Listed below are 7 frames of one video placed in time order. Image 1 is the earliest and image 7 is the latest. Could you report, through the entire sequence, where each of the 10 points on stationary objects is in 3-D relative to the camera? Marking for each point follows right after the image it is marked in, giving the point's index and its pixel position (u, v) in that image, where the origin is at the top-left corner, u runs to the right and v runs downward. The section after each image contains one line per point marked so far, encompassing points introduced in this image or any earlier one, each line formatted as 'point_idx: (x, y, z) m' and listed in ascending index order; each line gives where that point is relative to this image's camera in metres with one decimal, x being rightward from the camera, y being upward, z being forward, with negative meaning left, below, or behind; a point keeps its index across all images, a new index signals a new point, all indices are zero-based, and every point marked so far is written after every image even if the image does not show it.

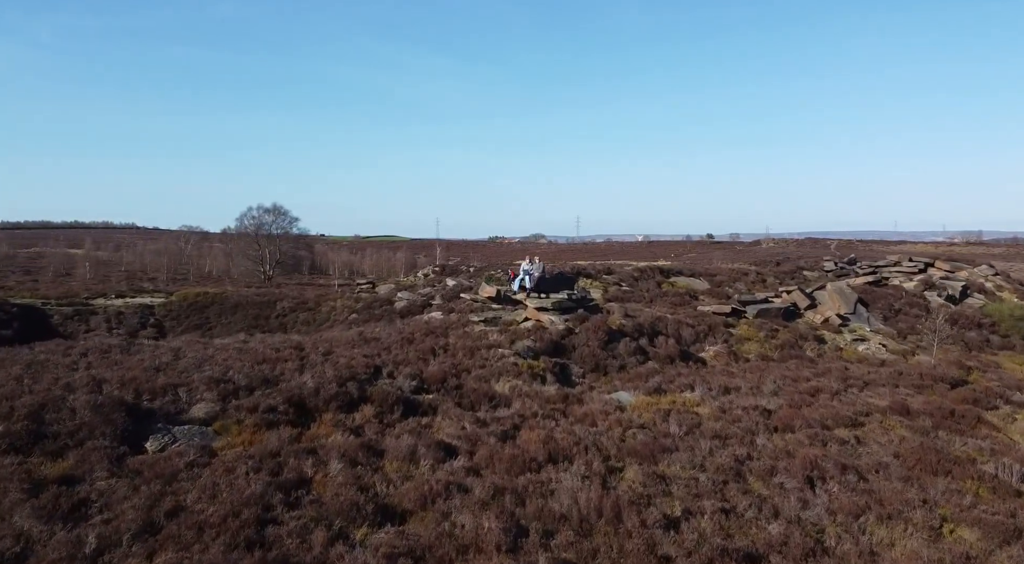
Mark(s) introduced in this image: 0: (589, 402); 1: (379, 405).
0: (+1.8, -2.9, +19.2) m
1: (-2.9, -2.6, +17.1) m
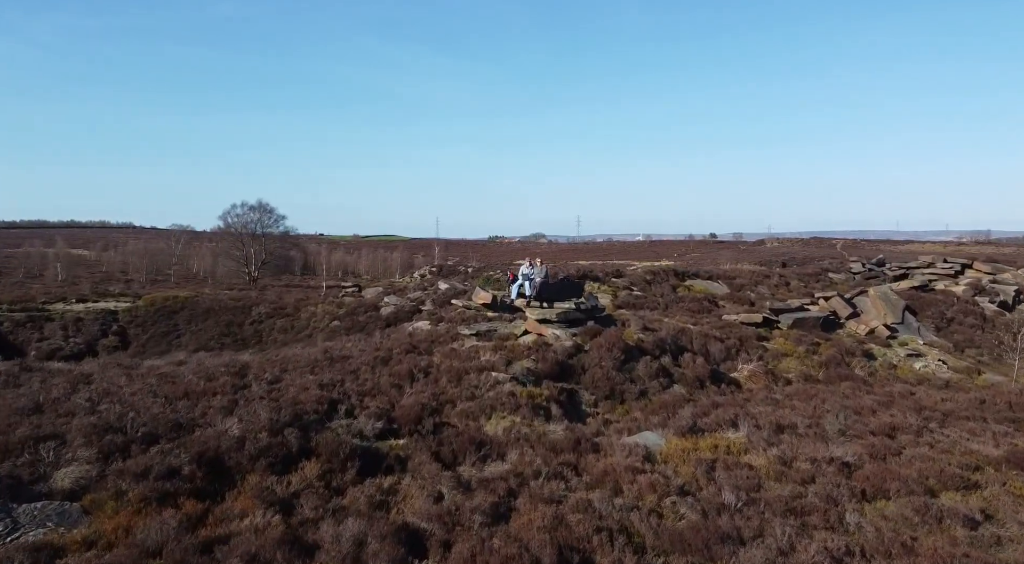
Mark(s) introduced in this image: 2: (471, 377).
0: (+1.8, -3.1, +14.8) m
1: (-2.9, -2.8, +12.7) m
2: (-1.0, -2.3, +19.2) m
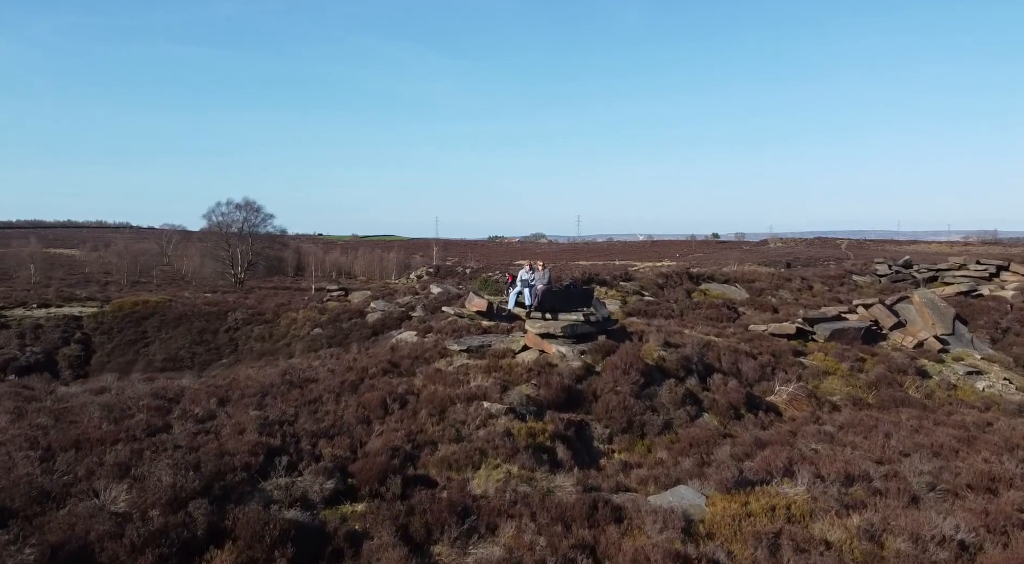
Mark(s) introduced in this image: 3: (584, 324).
0: (+1.7, -3.2, +11.2) m
1: (-3.0, -3.0, +9.1) m
2: (-1.1, -2.5, +15.6) m
3: (+1.8, -1.0, +19.8) m
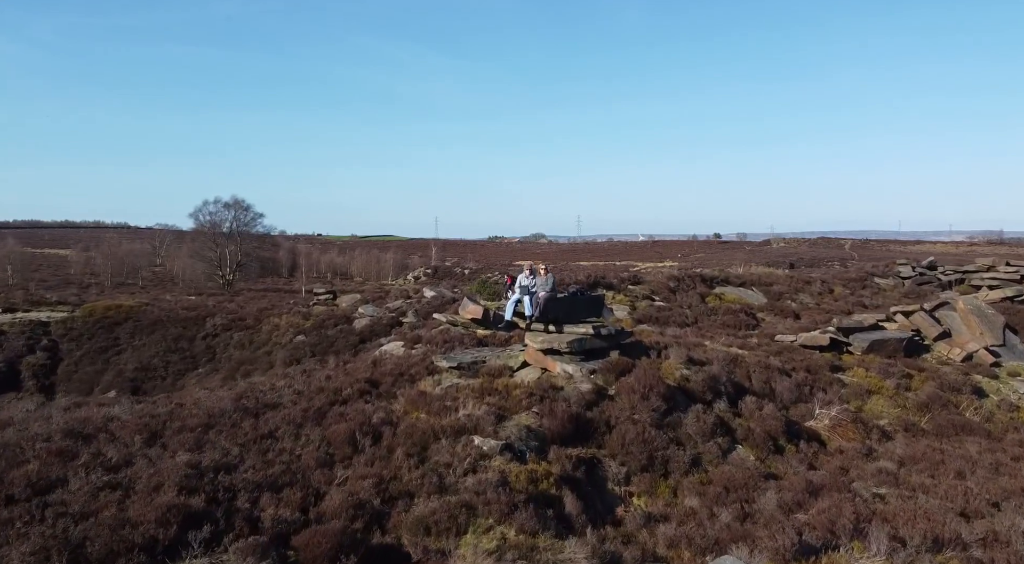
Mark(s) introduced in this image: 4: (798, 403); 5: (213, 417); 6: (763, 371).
0: (+1.6, -3.4, +8.3) m
1: (-3.1, -3.1, +6.2) m
2: (-1.1, -2.6, +12.8) m
3: (+1.7, -1.2, +16.9) m
4: (+6.3, -2.7, +17.7) m
5: (-5.2, -2.4, +14.0) m
6: (+5.9, -2.1, +18.8) m
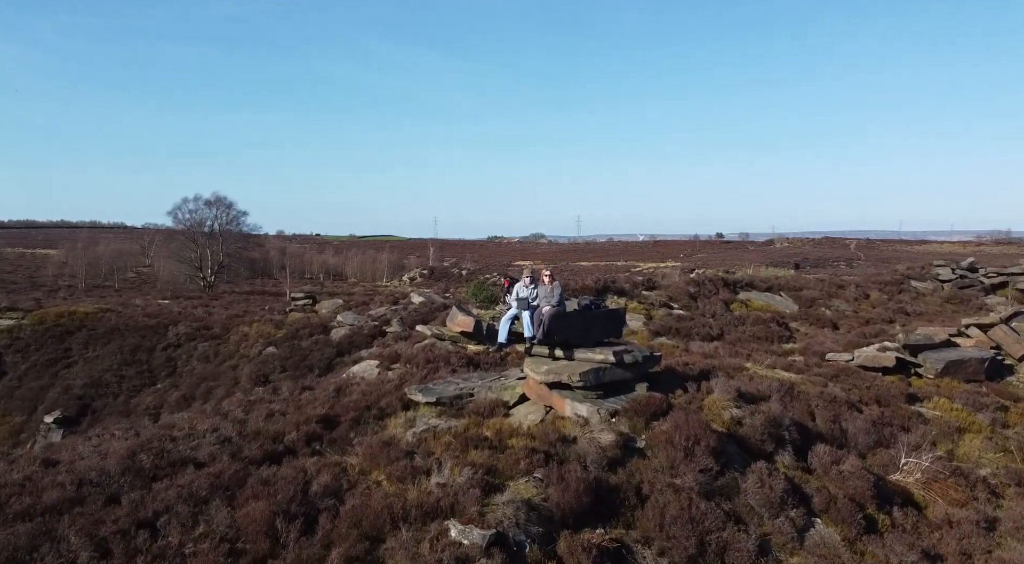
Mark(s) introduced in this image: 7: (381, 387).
0: (+1.6, -3.6, +4.3) m
1: (-3.1, -3.3, +2.2) m
2: (-1.2, -2.8, +8.7) m
3: (+1.7, -1.4, +12.9) m
4: (+6.2, -2.8, +13.6) m
5: (-5.3, -2.5, +9.9) m
6: (+5.8, -2.3, +14.7) m
7: (-2.8, -2.2, +17.2) m
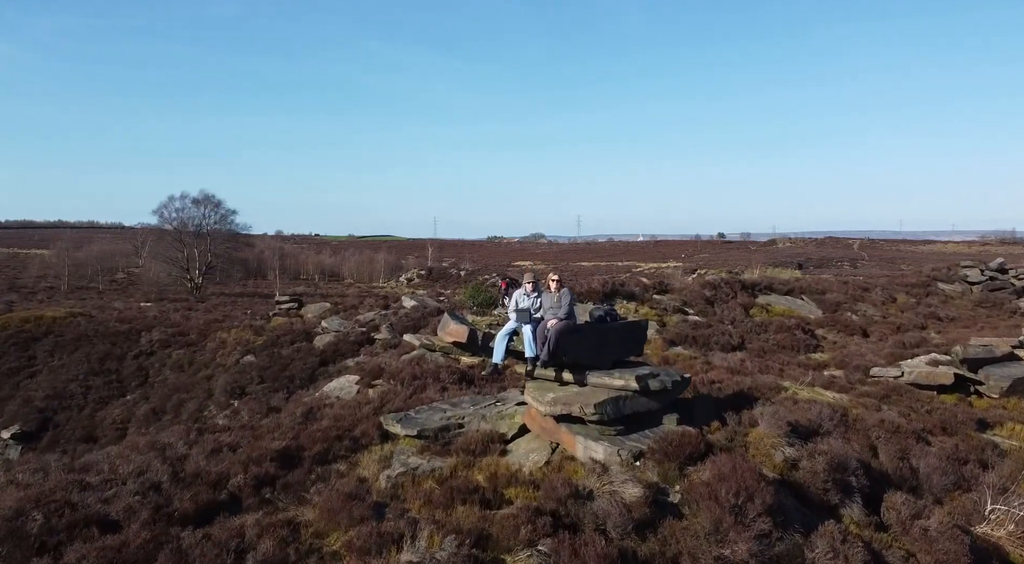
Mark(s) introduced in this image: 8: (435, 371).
0: (+1.5, -3.6, +1.8) m
1: (-3.2, -3.4, -0.3) m
2: (-1.2, -2.9, +6.2) m
3: (+1.6, -1.4, +10.4) m
4: (+6.2, -2.9, +11.1) m
5: (-5.3, -2.6, +7.4) m
6: (+5.8, -2.3, +12.2) m
7: (-2.8, -2.3, +14.7) m
8: (-1.6, -1.9, +17.4) m
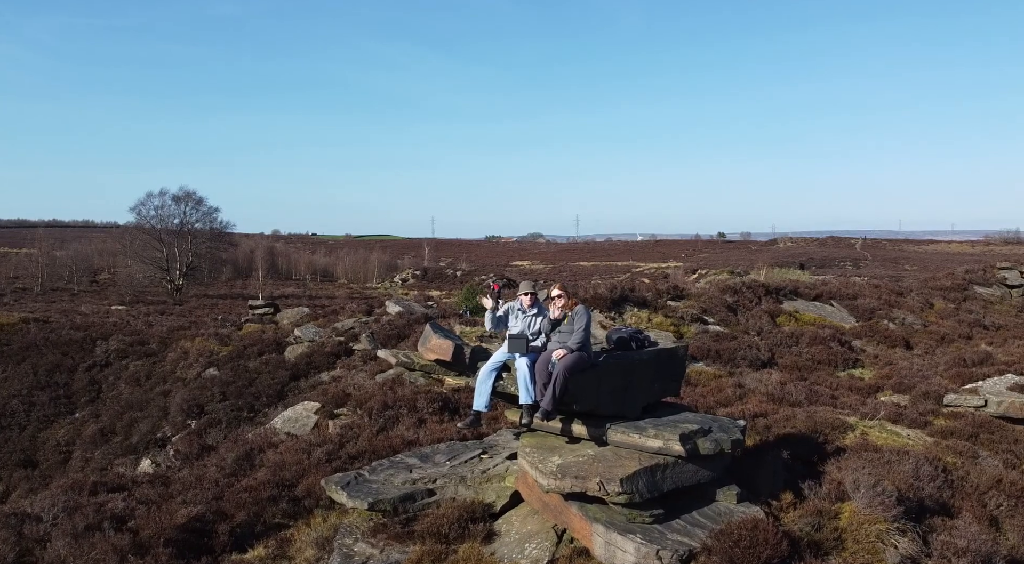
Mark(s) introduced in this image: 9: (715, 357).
0: (+1.5, -3.8, -1.4) m
1: (-3.2, -3.6, -3.5) m
2: (-1.3, -3.0, +3.1) m
3: (+1.5, -1.6, +7.2) m
4: (+6.1, -3.1, +8.0) m
5: (-5.4, -2.8, +4.3) m
6: (+5.7, -2.5, +9.1) m
7: (-2.9, -2.4, +11.5) m
8: (-1.8, -2.0, +14.2) m
9: (+4.8, -1.7, +18.5) m
